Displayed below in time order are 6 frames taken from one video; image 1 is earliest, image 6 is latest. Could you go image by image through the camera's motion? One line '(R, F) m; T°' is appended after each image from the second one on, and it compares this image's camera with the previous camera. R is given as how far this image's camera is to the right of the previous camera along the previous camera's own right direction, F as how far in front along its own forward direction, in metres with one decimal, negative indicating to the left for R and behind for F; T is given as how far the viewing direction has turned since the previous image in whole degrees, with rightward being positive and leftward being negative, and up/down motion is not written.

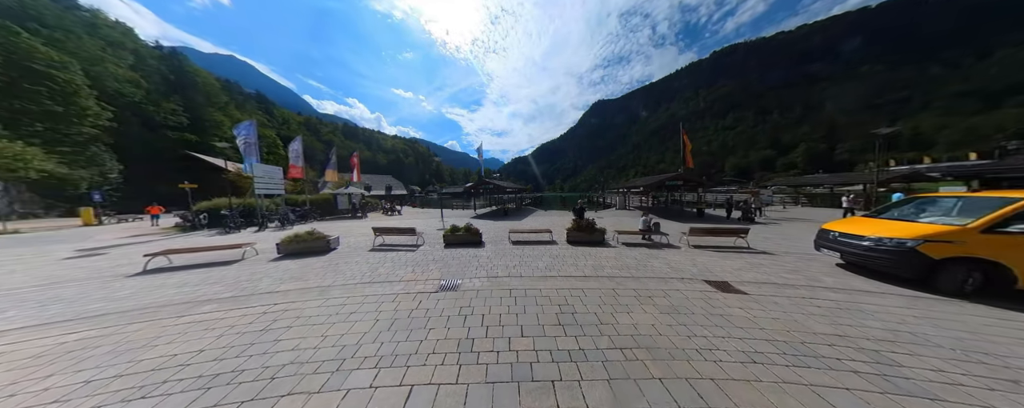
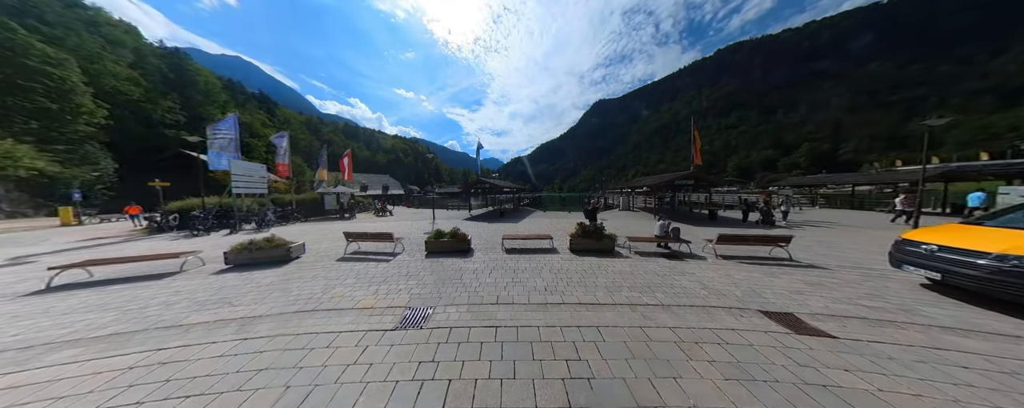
(+0.2, +1.4) m; 0°
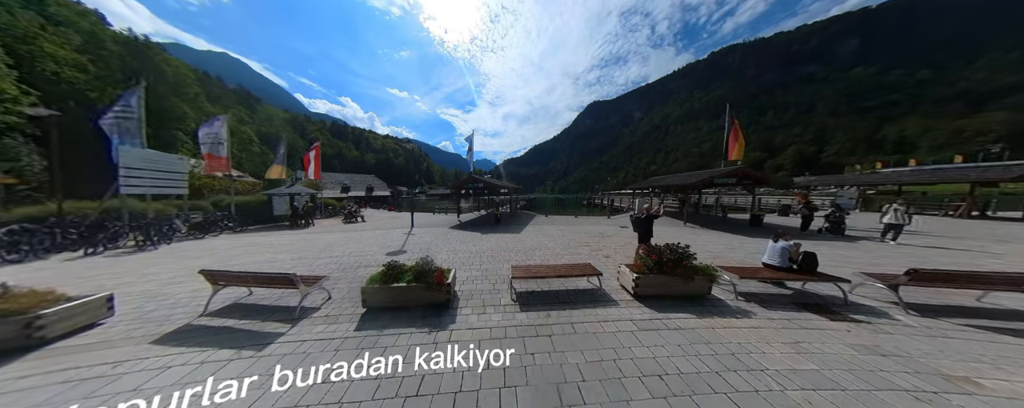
(-0.6, +3.7) m; +2°
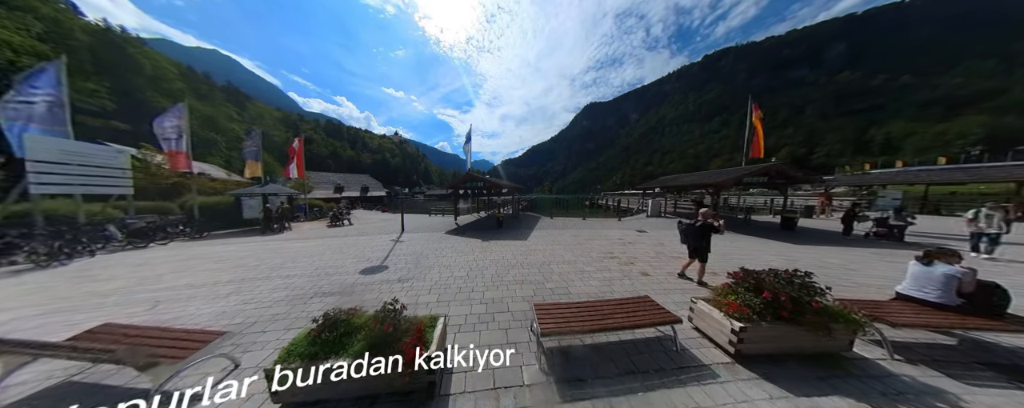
(-0.4, +1.8) m; +1°
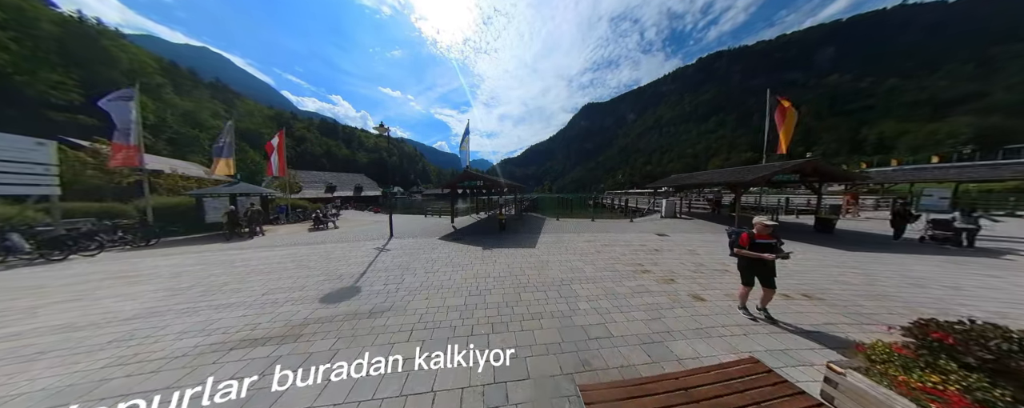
(-0.3, +1.5) m; 0°
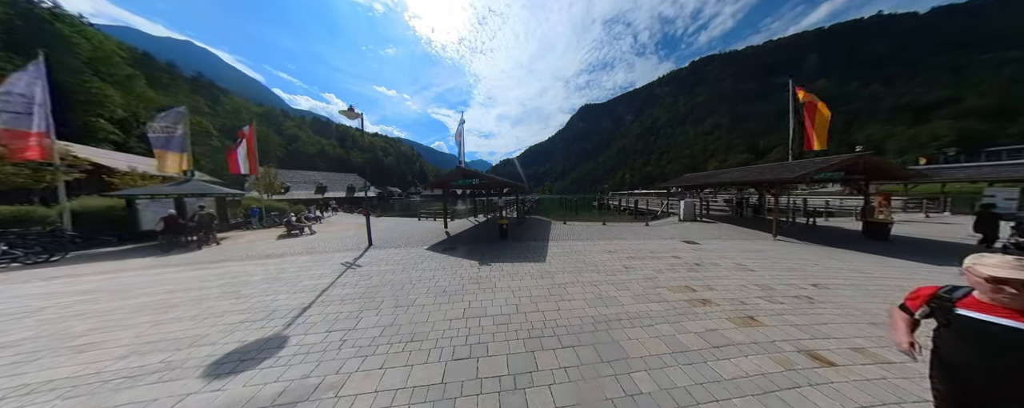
(-0.2, +1.8) m; 0°
